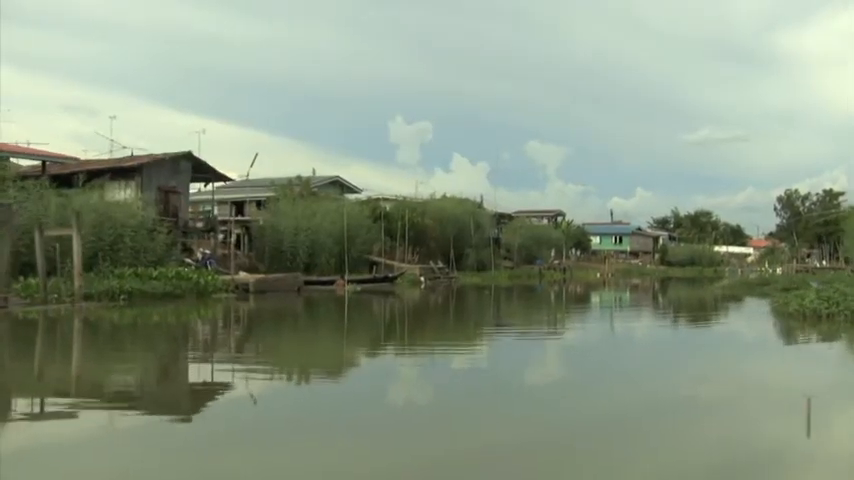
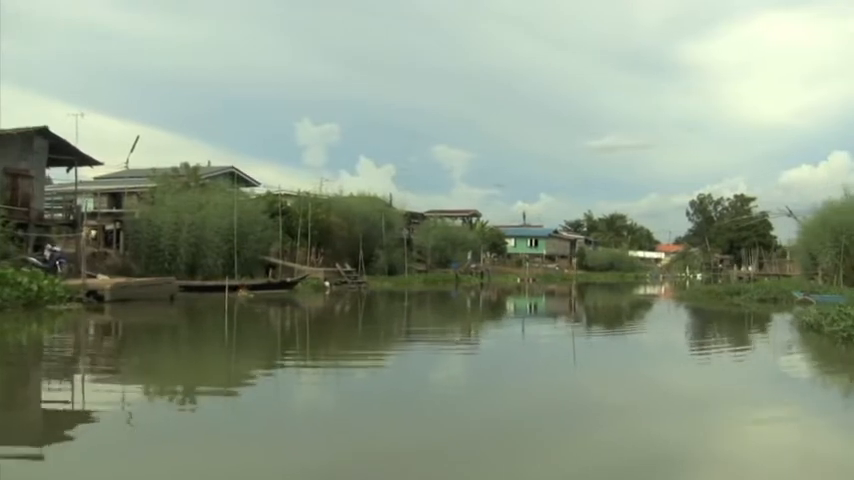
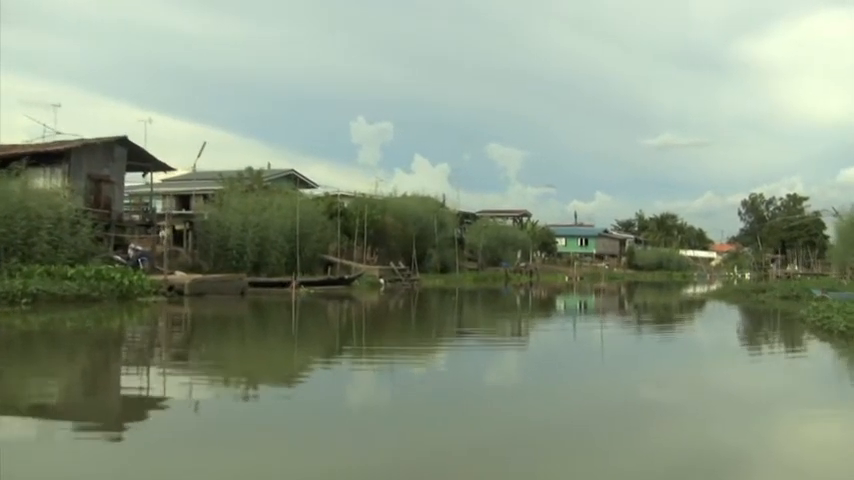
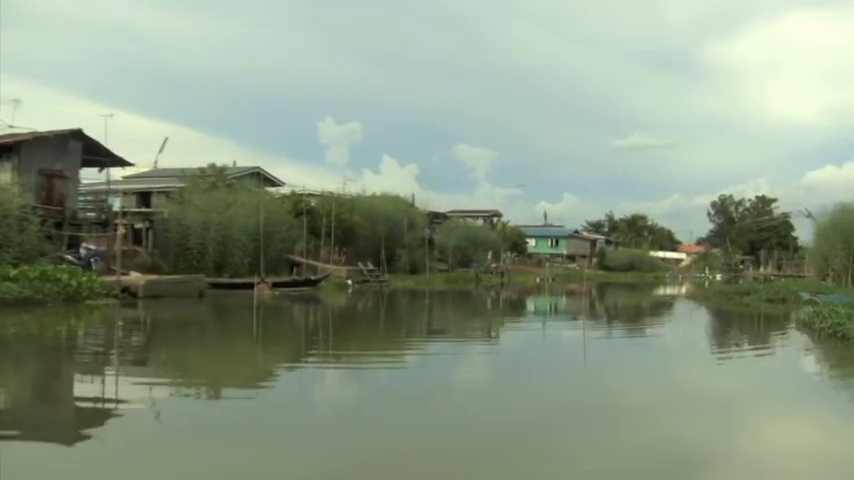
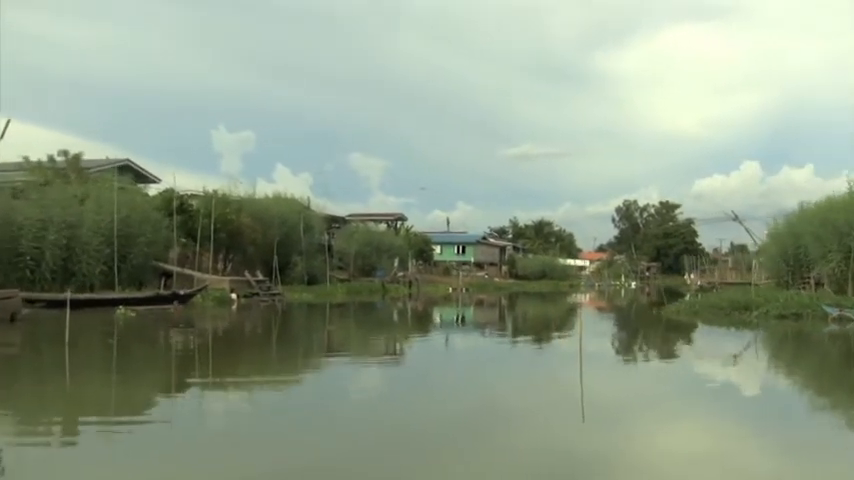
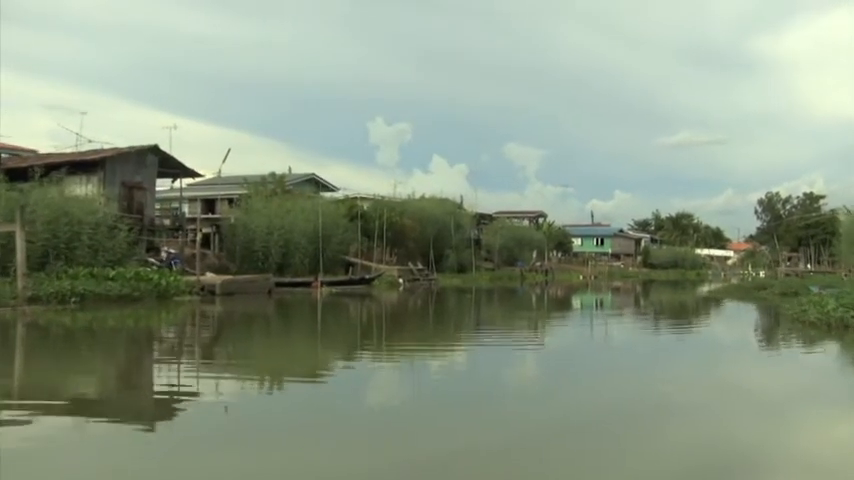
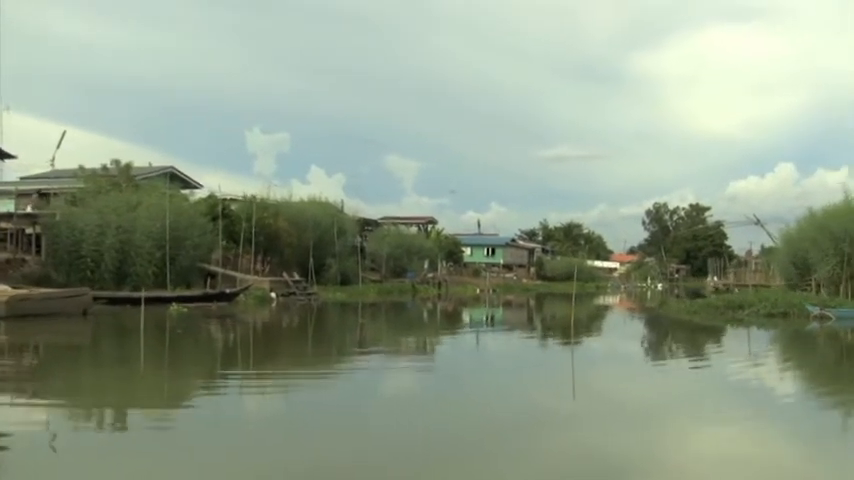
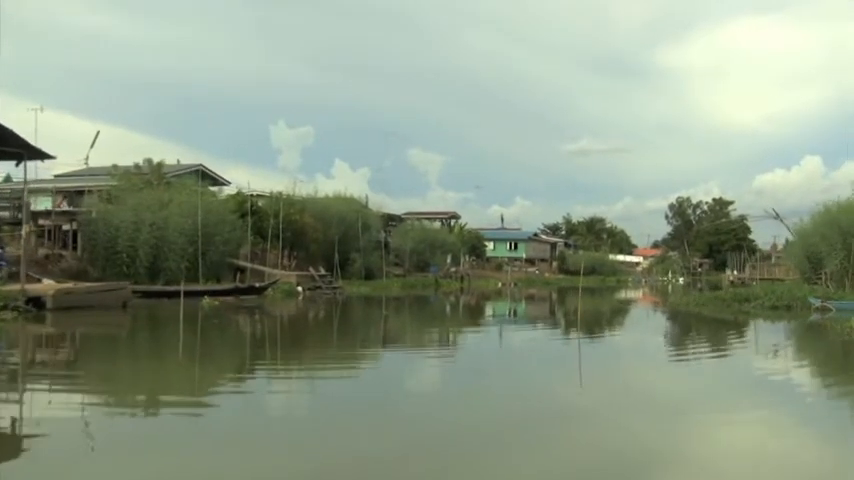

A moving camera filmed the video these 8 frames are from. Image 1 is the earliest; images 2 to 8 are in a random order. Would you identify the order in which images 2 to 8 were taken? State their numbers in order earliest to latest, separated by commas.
6, 3, 4, 2, 8, 7, 5
